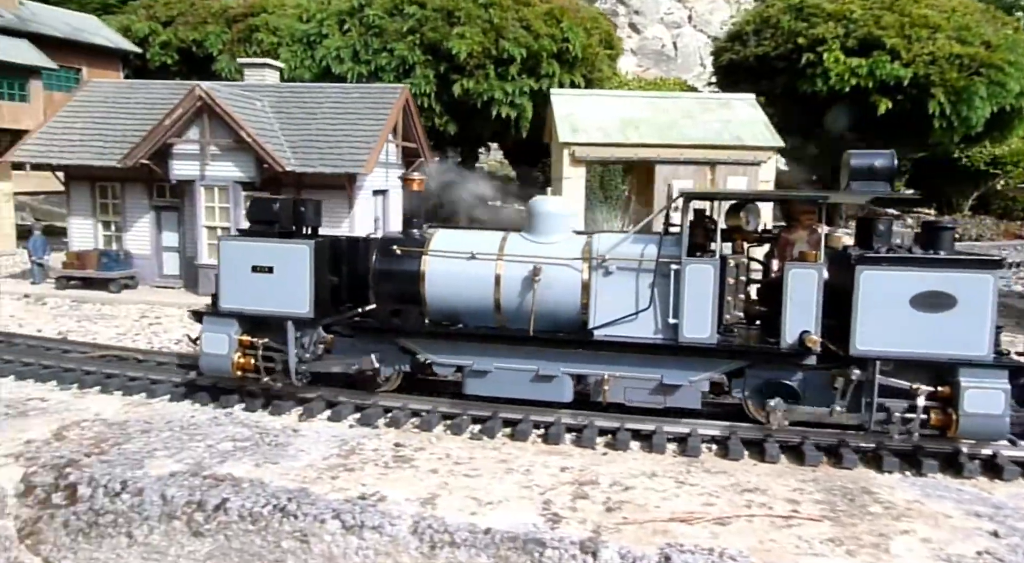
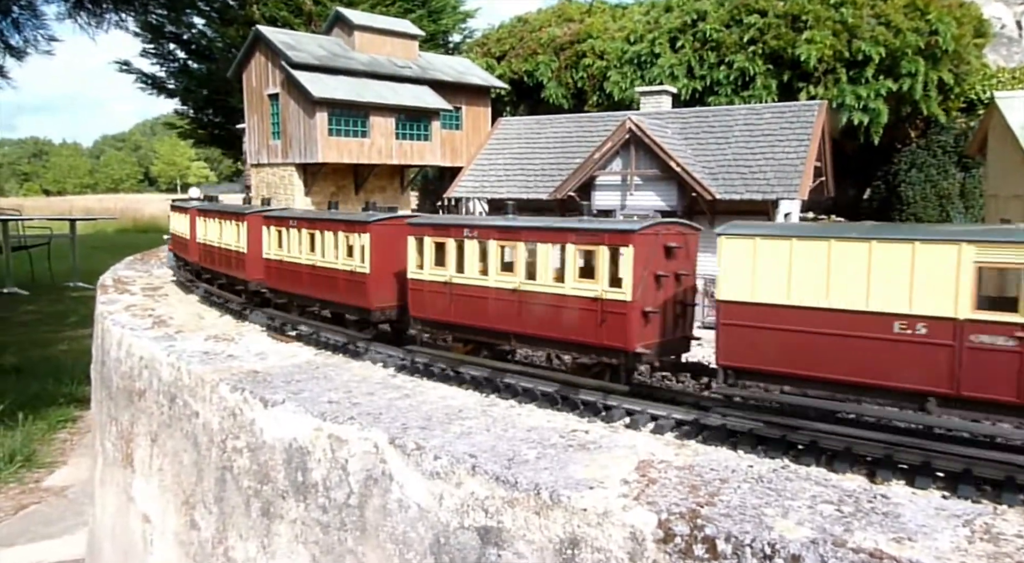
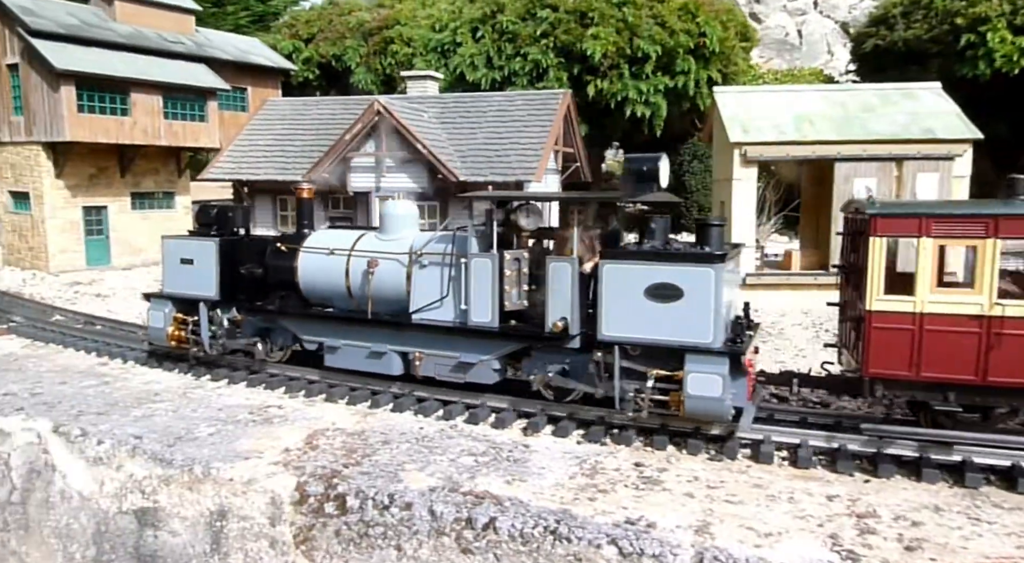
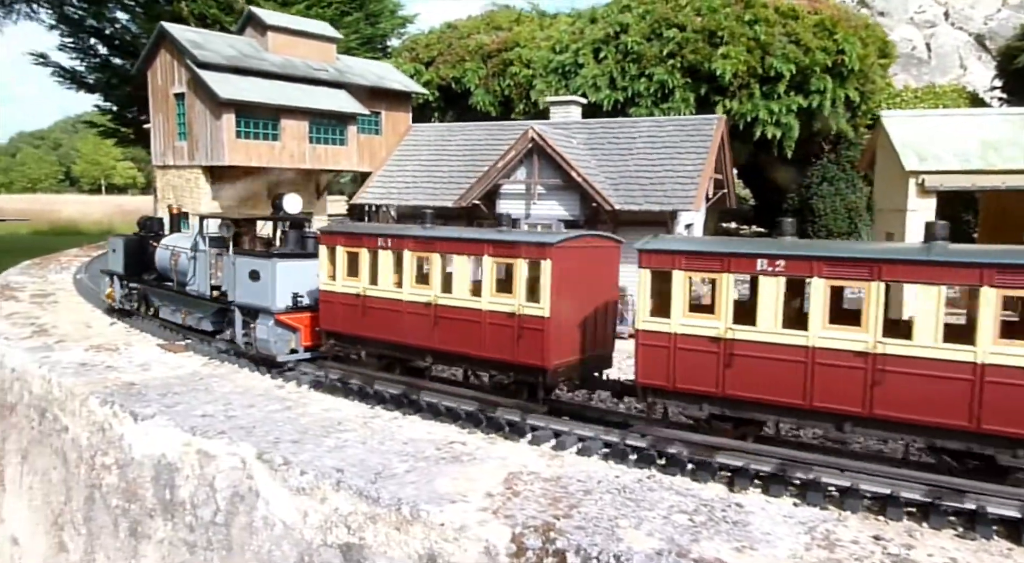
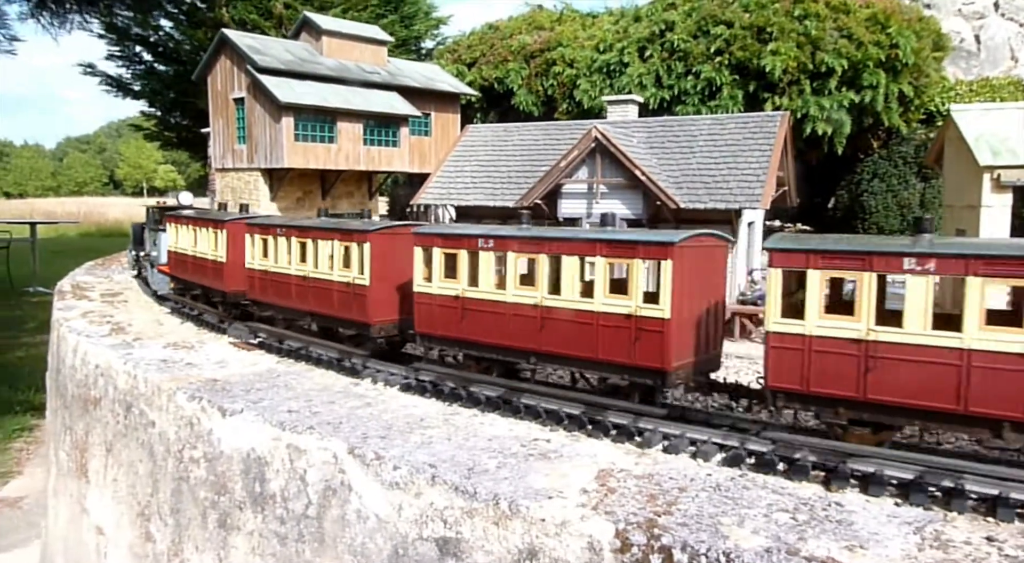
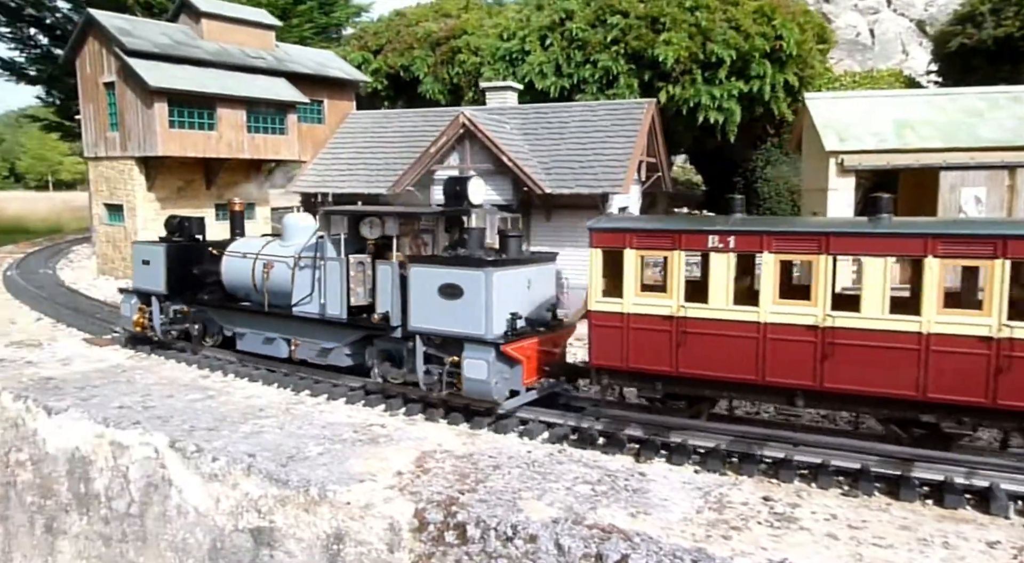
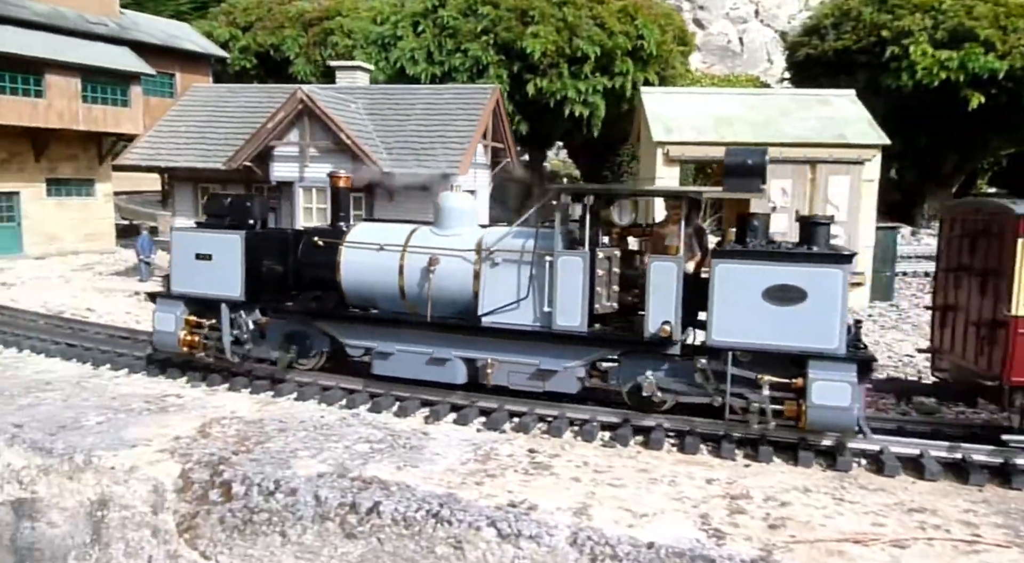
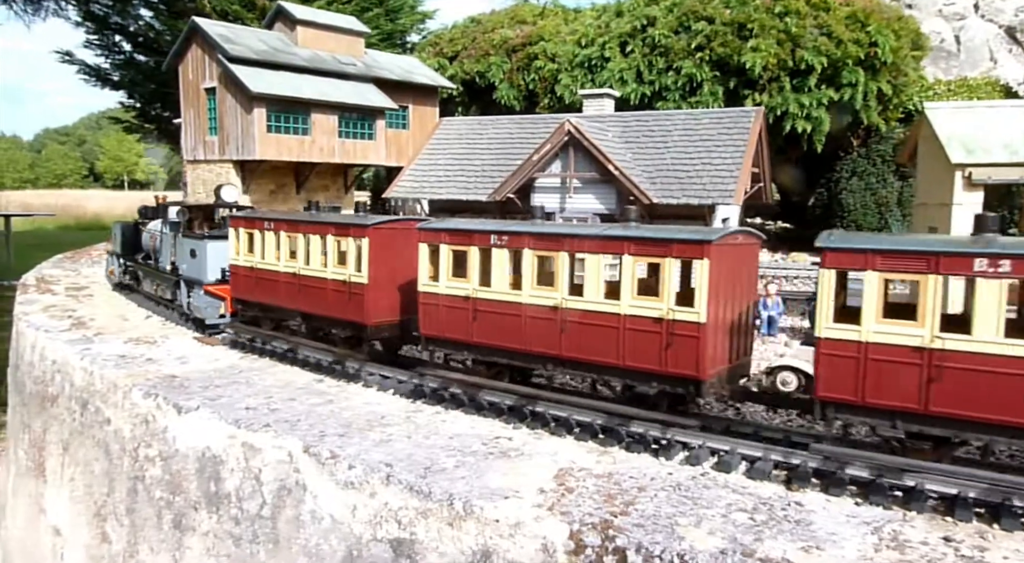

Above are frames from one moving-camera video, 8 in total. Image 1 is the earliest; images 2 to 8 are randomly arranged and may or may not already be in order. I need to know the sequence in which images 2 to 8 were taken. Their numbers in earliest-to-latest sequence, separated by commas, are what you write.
7, 3, 6, 4, 8, 5, 2
